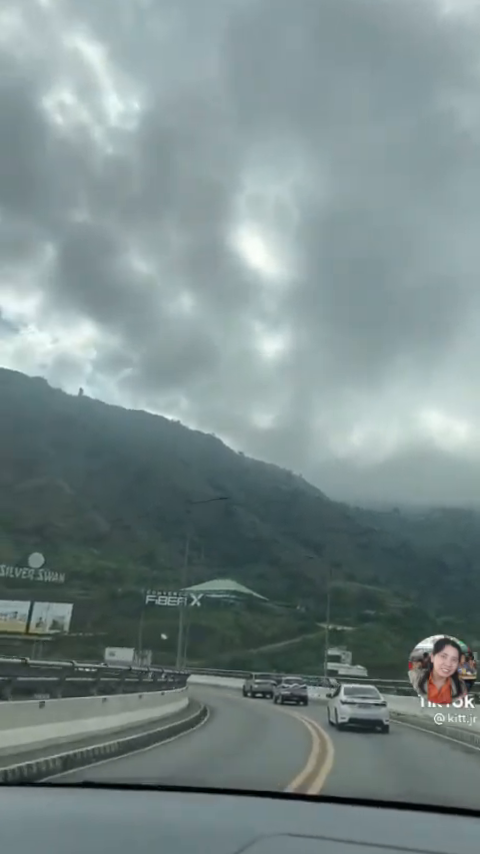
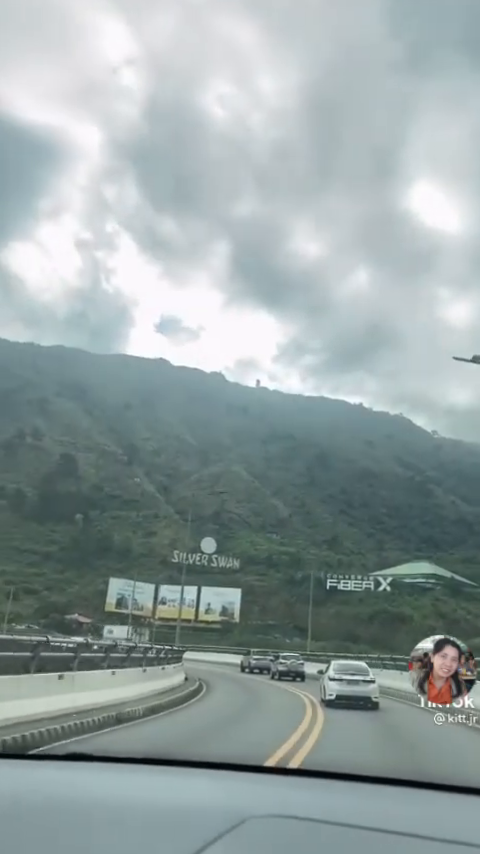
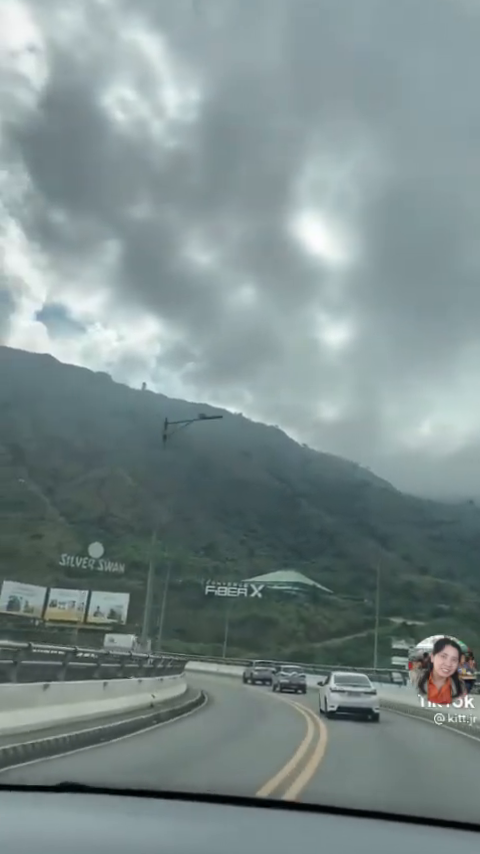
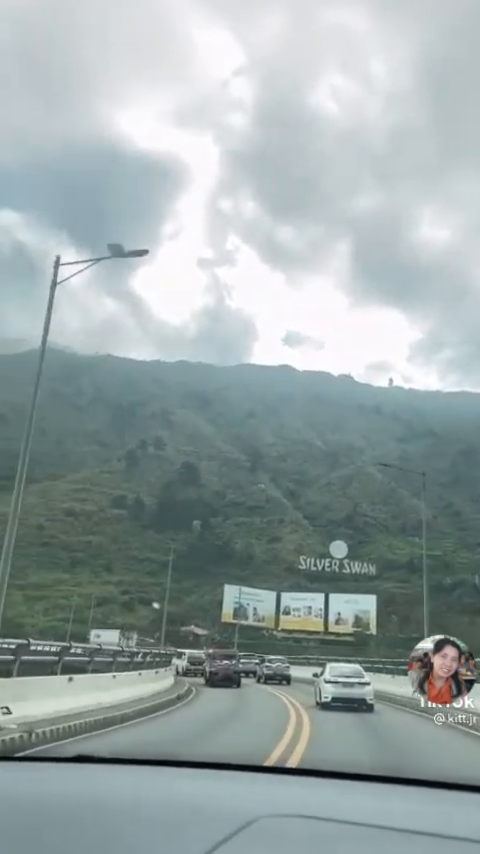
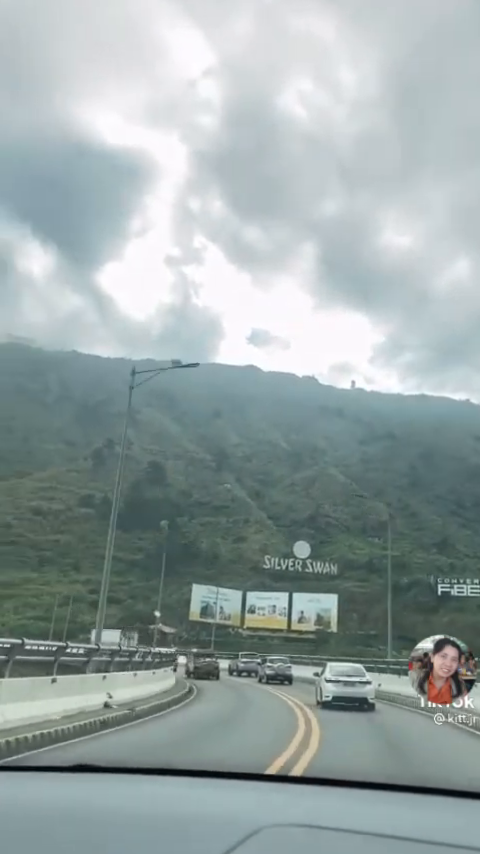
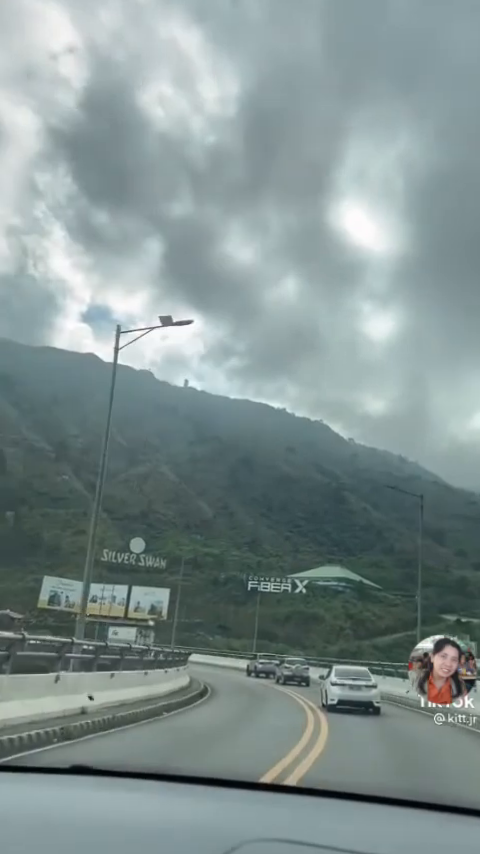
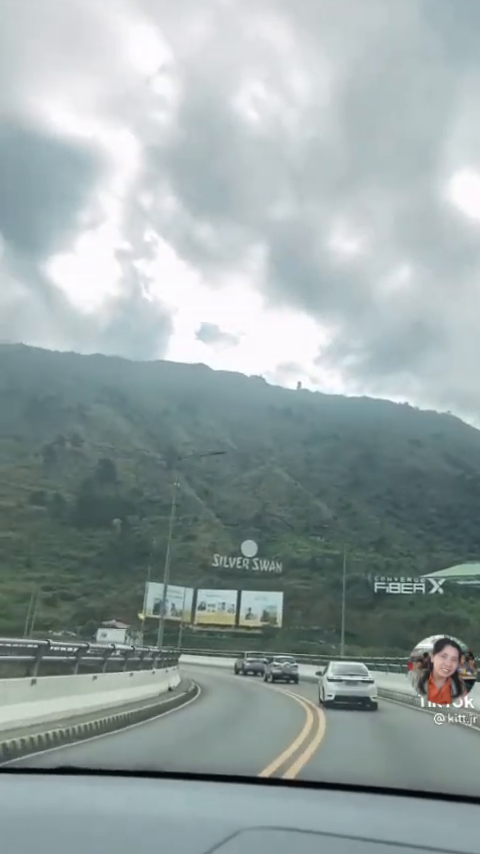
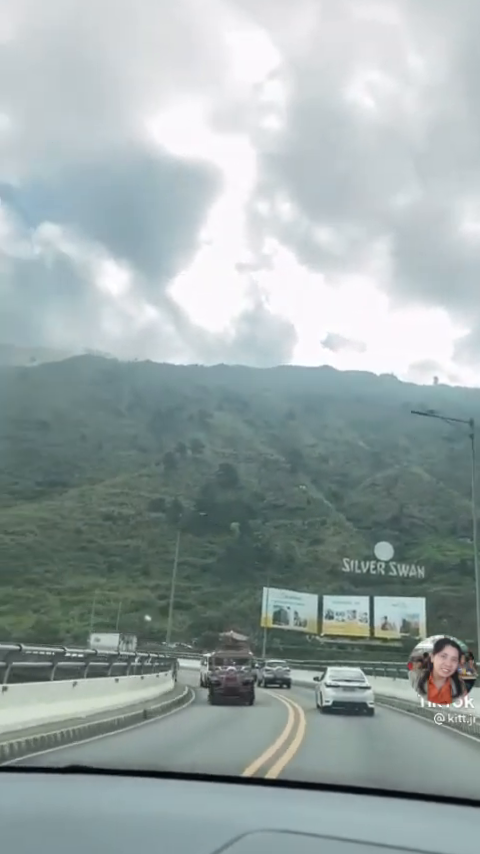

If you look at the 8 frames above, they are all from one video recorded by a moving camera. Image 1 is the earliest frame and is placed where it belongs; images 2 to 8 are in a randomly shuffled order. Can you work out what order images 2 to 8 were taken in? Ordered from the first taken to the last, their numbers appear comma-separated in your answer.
3, 6, 2, 7, 5, 4, 8
